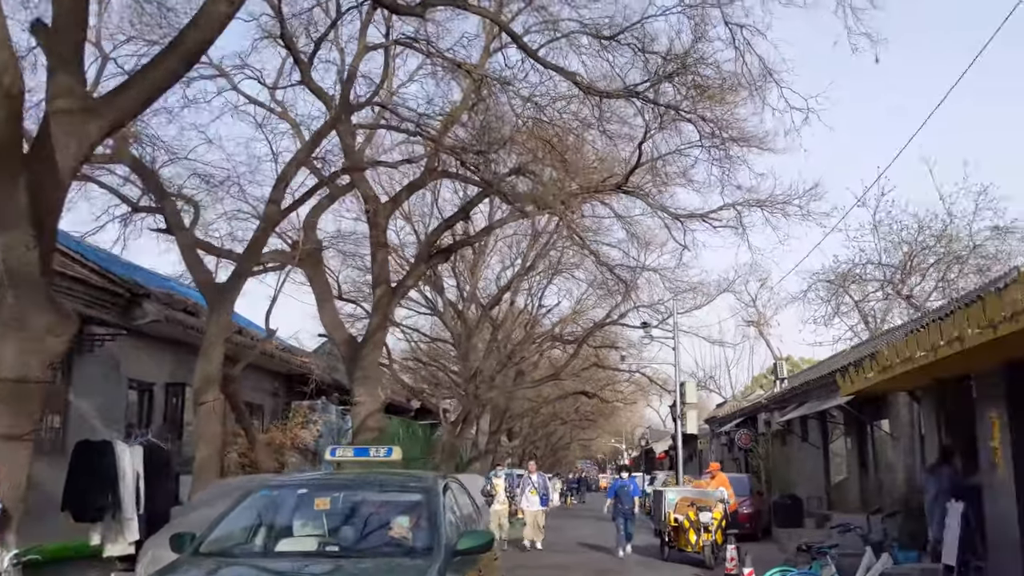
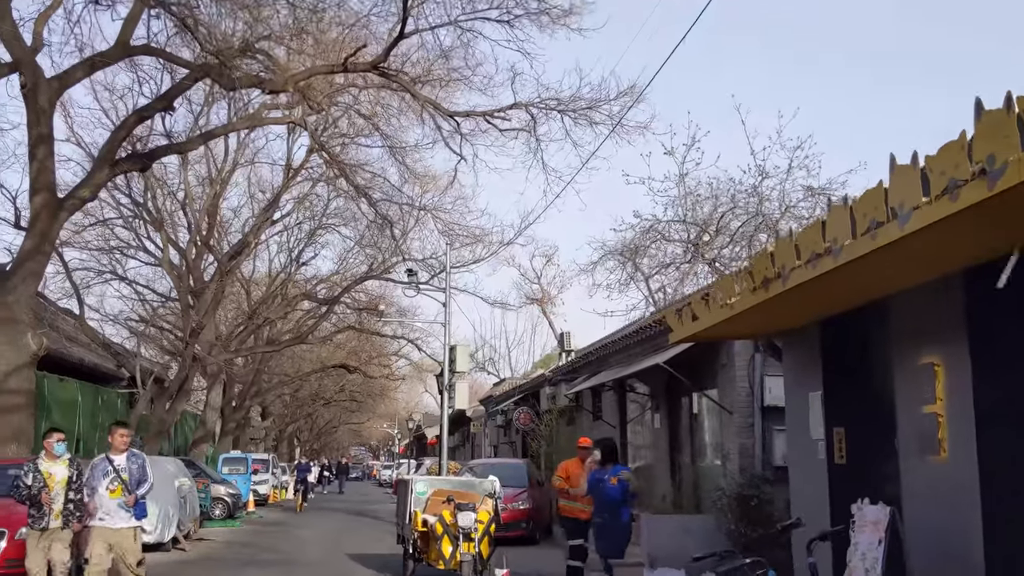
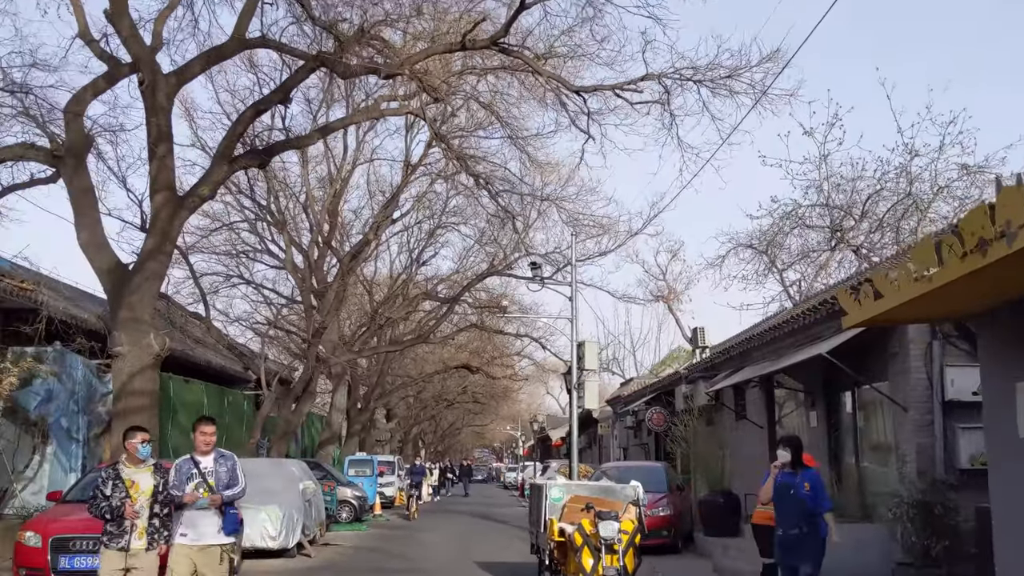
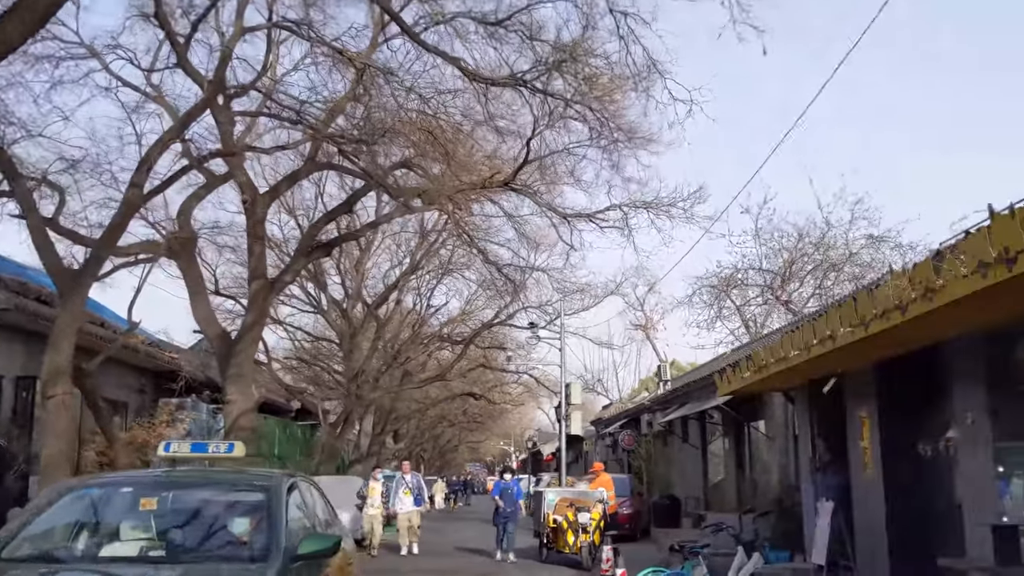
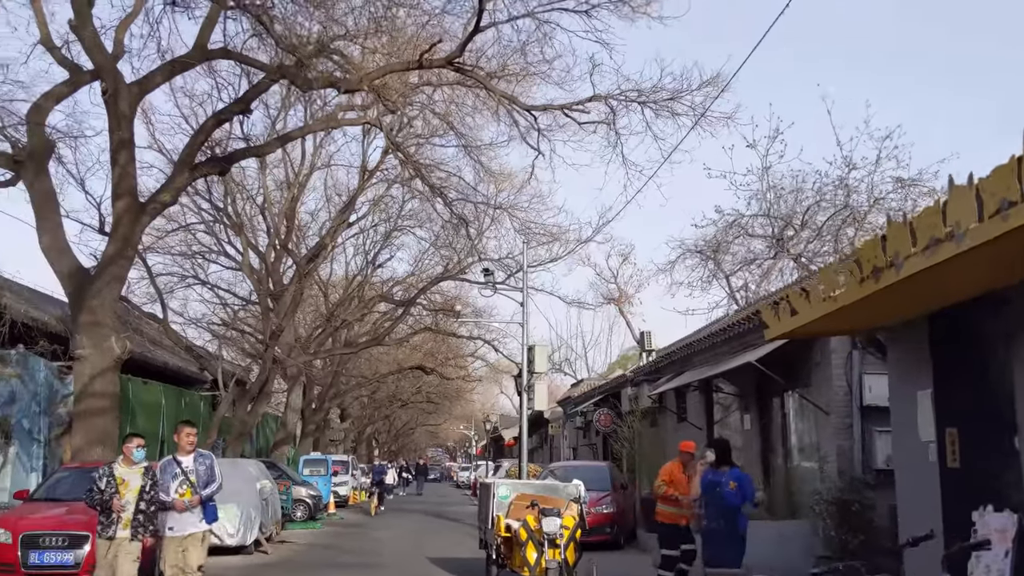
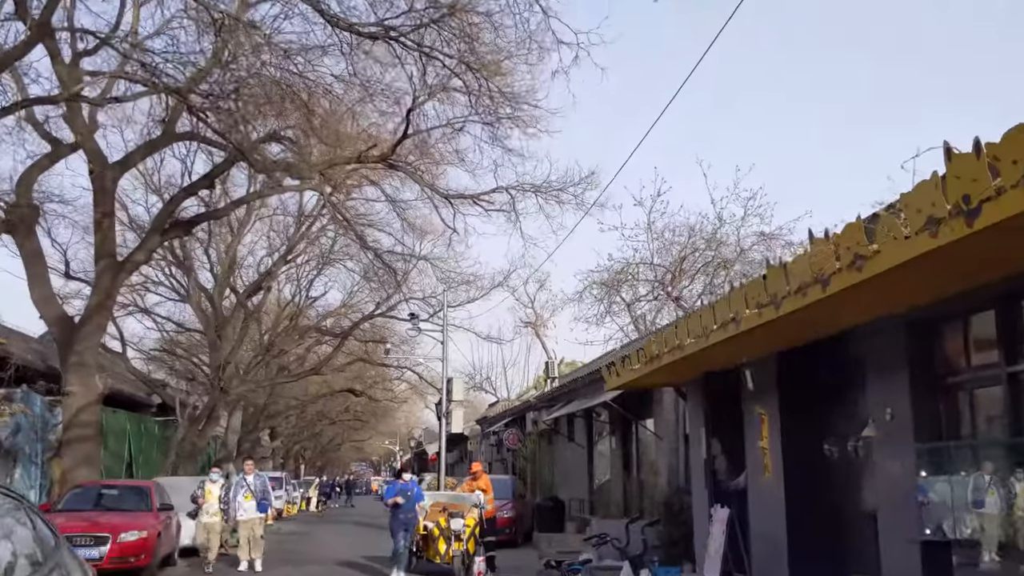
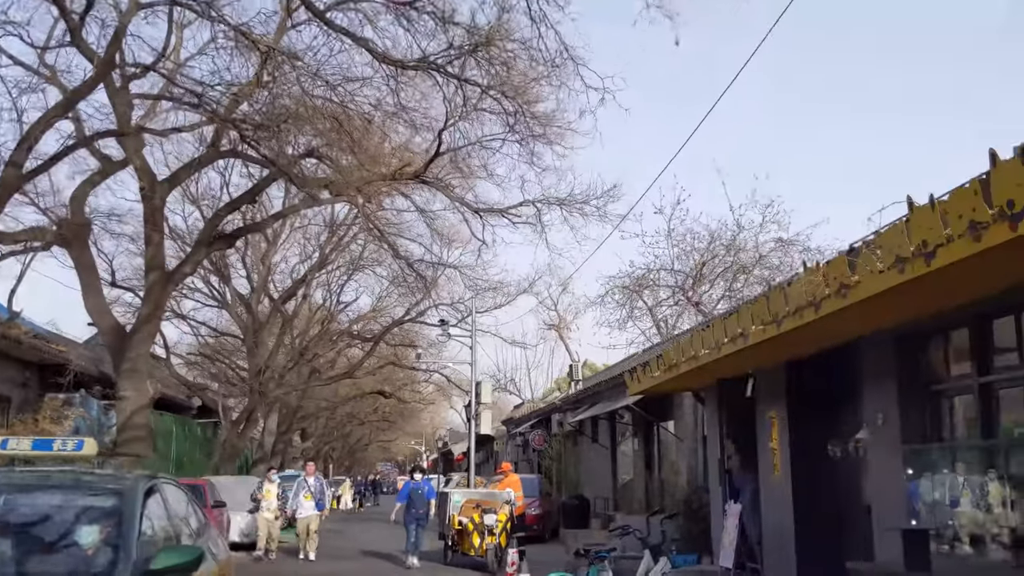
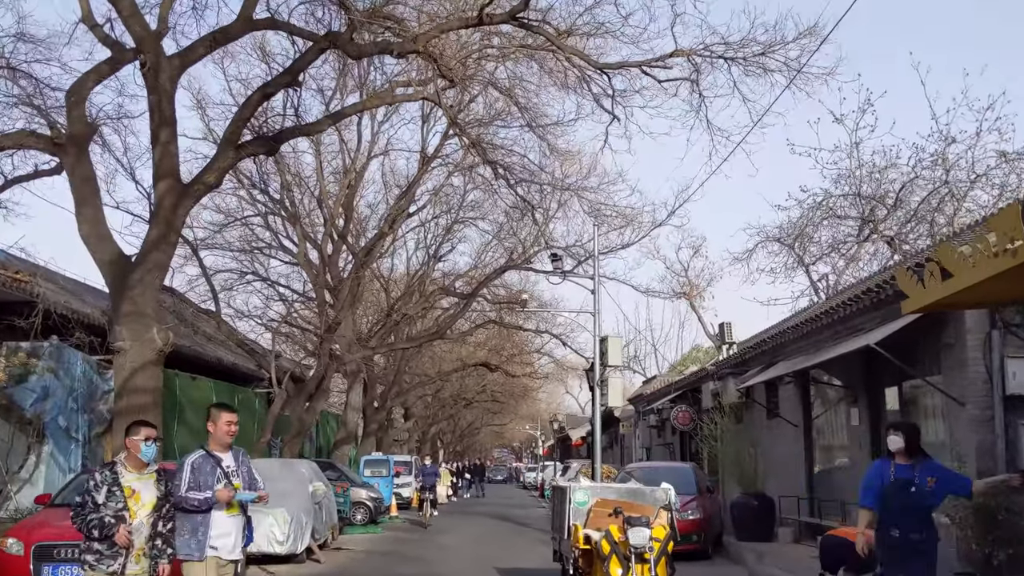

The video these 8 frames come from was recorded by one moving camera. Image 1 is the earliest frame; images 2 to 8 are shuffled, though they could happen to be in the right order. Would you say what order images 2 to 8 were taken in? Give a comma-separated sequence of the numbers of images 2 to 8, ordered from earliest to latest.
4, 7, 6, 2, 5, 3, 8
